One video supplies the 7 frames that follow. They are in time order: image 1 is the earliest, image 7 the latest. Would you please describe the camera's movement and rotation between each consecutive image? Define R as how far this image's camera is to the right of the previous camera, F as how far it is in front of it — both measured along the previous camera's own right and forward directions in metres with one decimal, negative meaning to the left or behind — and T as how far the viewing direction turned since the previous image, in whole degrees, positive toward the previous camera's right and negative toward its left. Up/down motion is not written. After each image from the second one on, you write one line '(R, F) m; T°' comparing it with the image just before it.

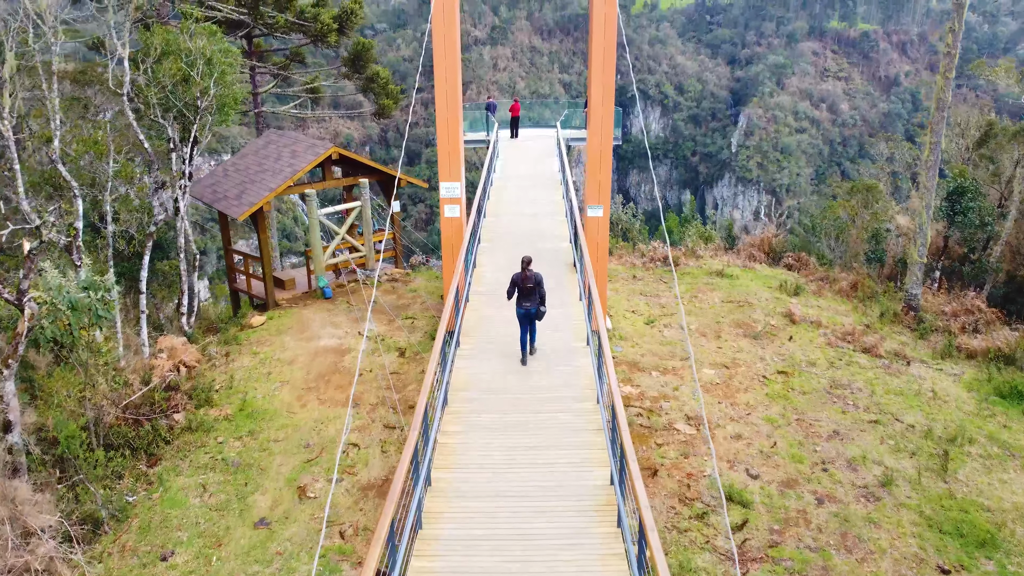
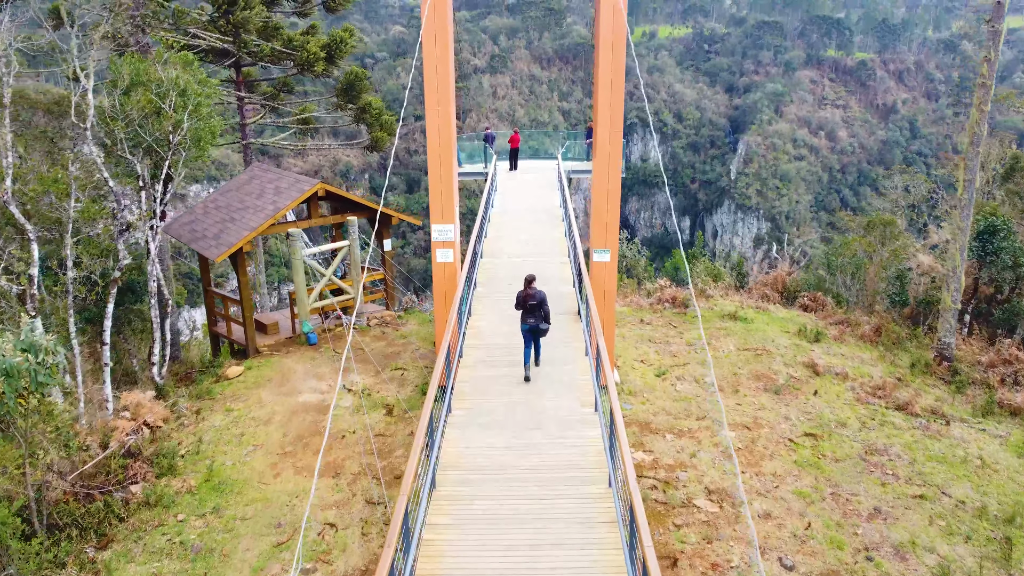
(0.0, +1.0) m; 0°
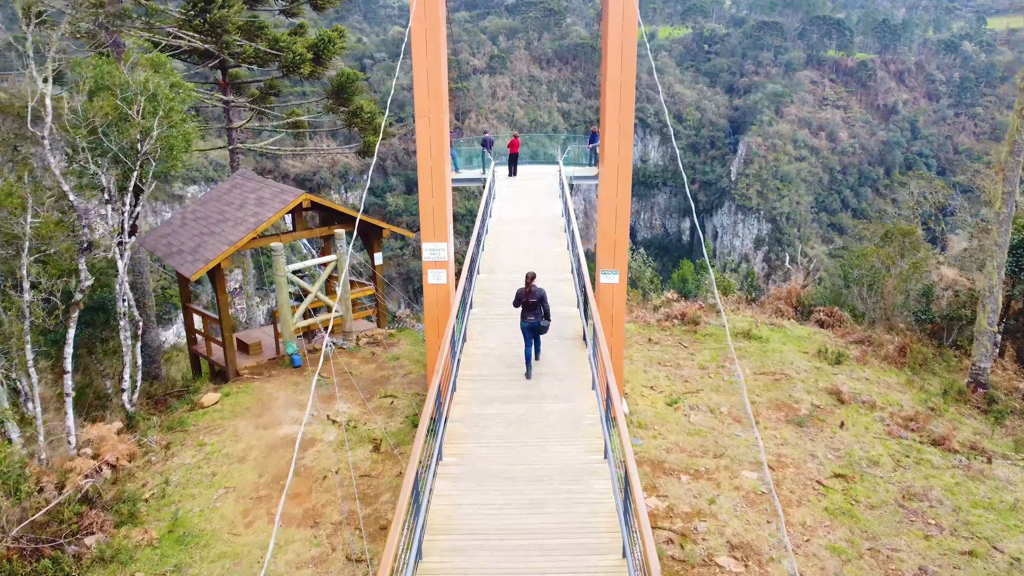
(0.0, +0.9) m; 0°
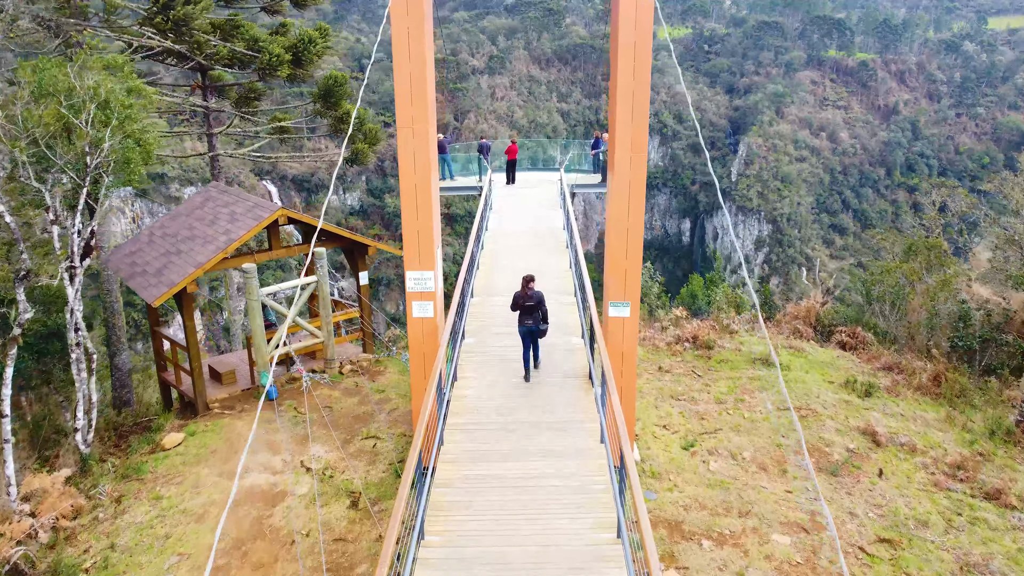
(0.0, +1.1) m; 0°
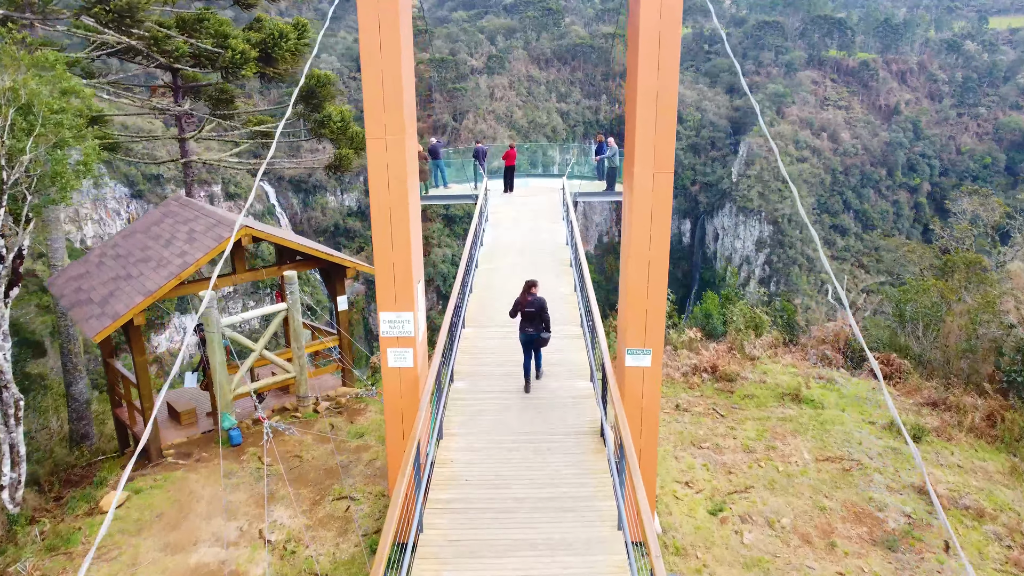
(0.0, +1.4) m; 0°
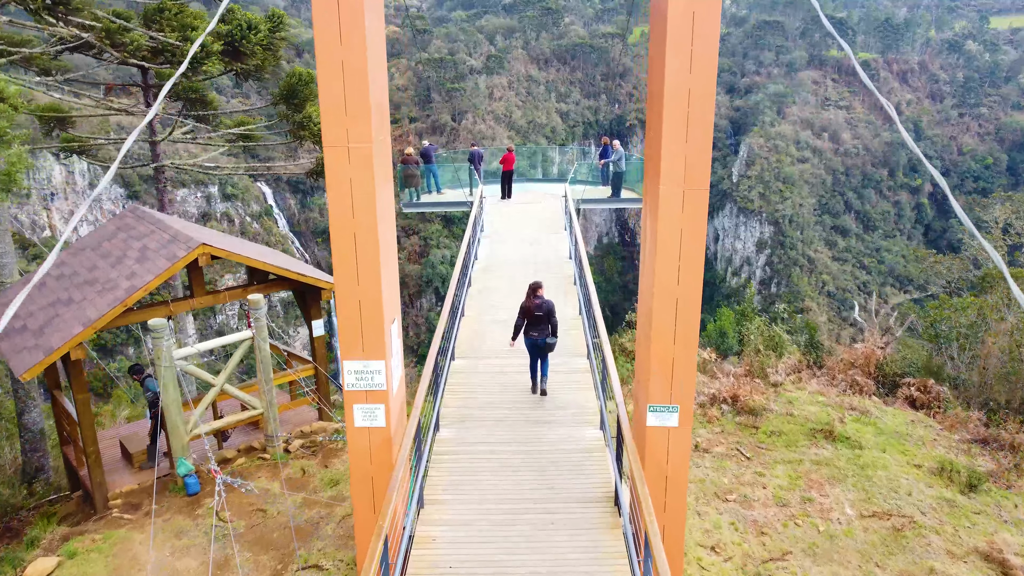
(0.0, +1.2) m; 0°
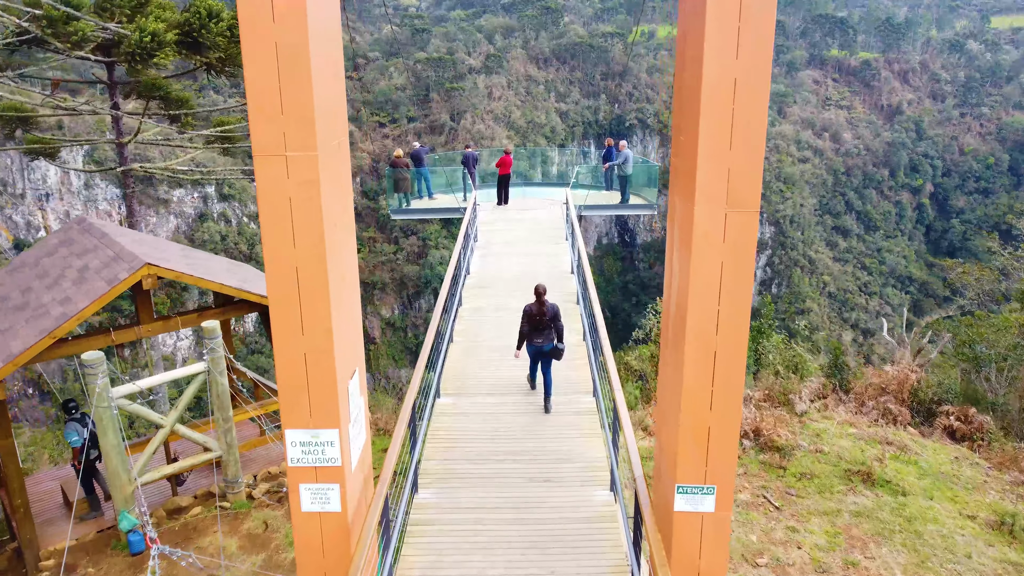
(0.0, +1.2) m; 0°
